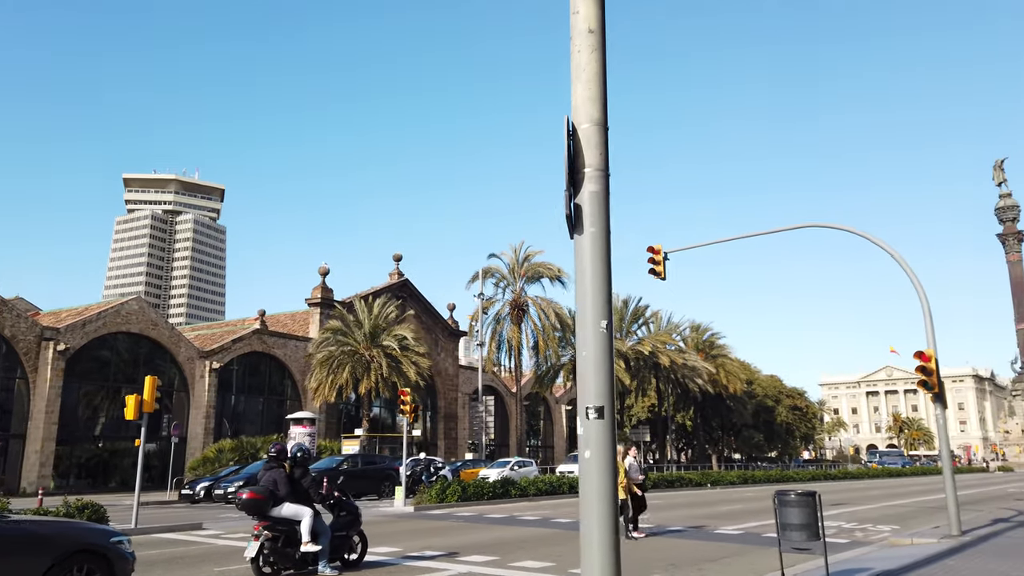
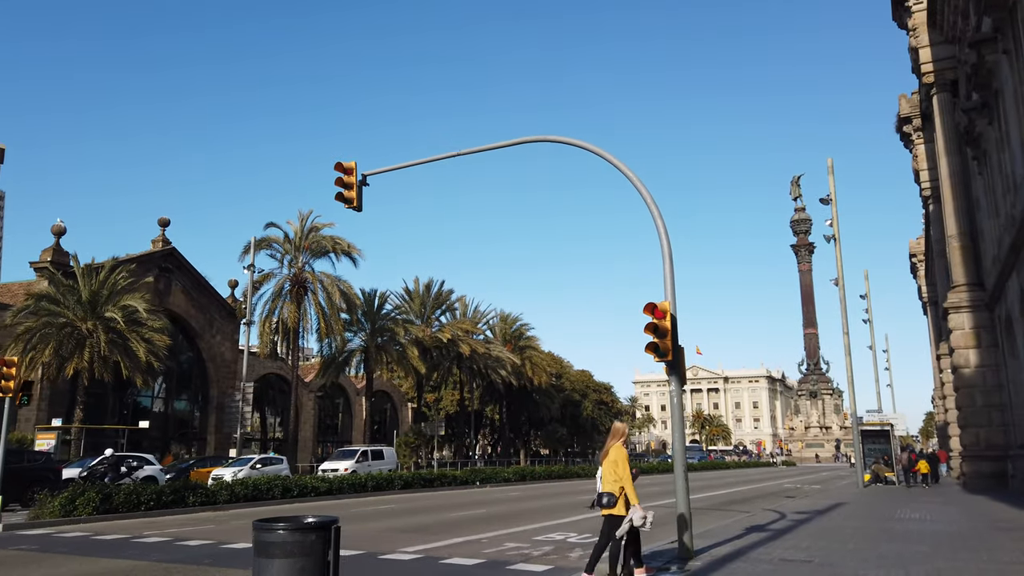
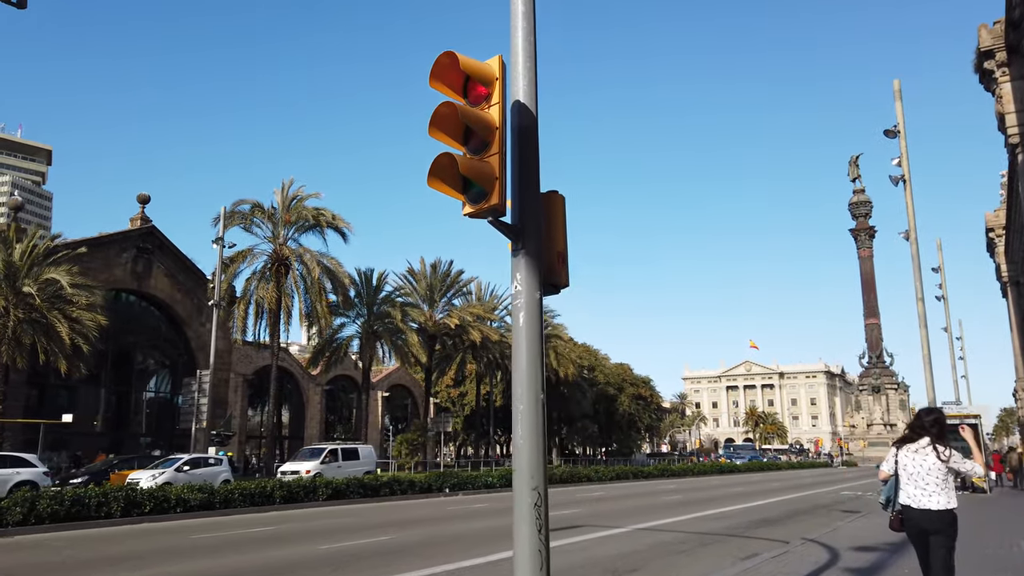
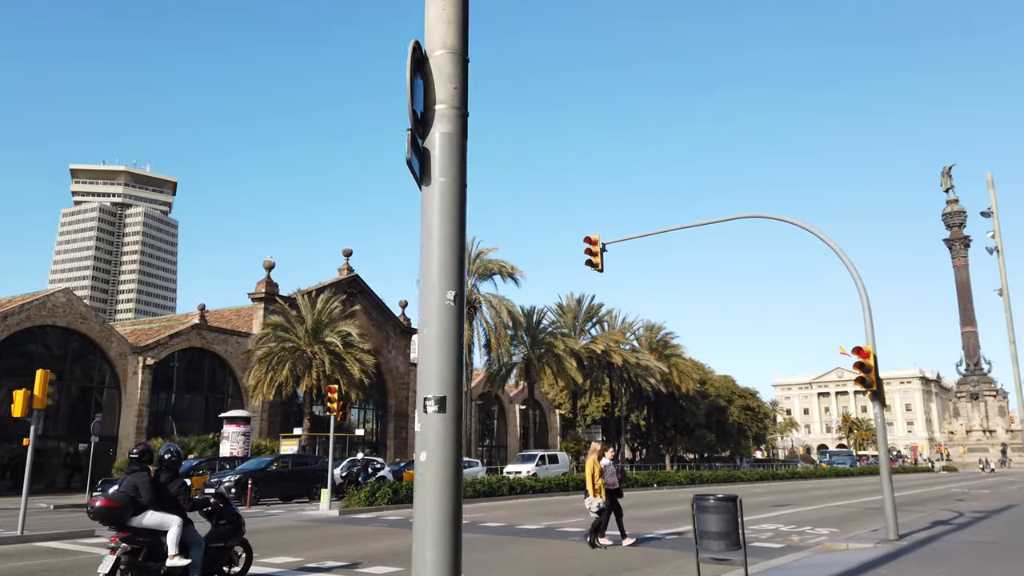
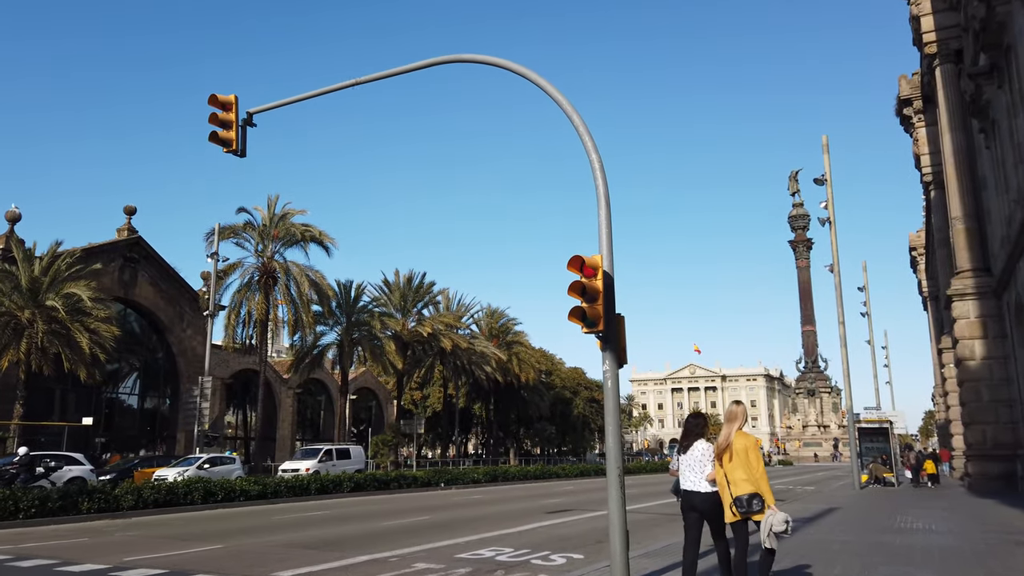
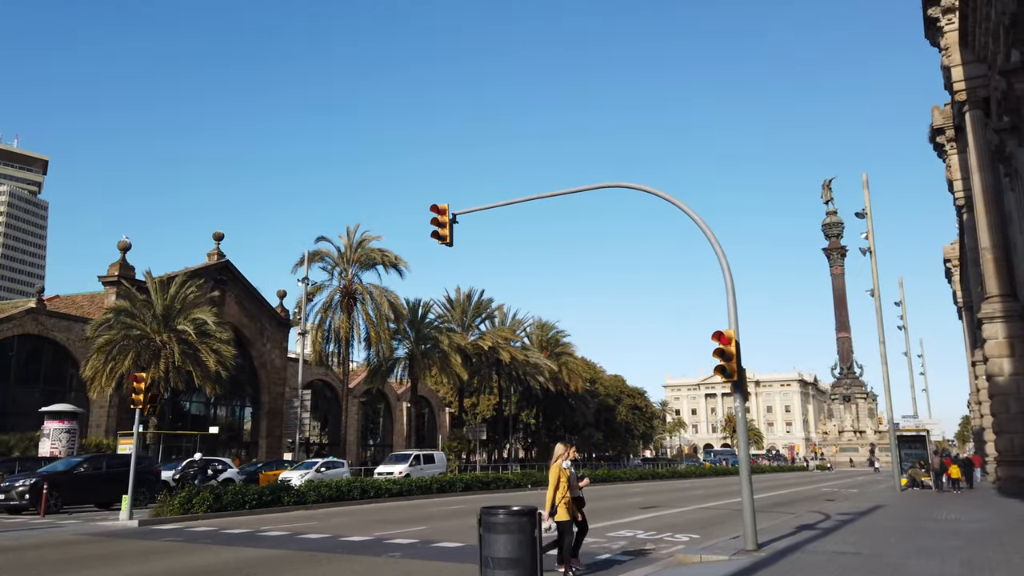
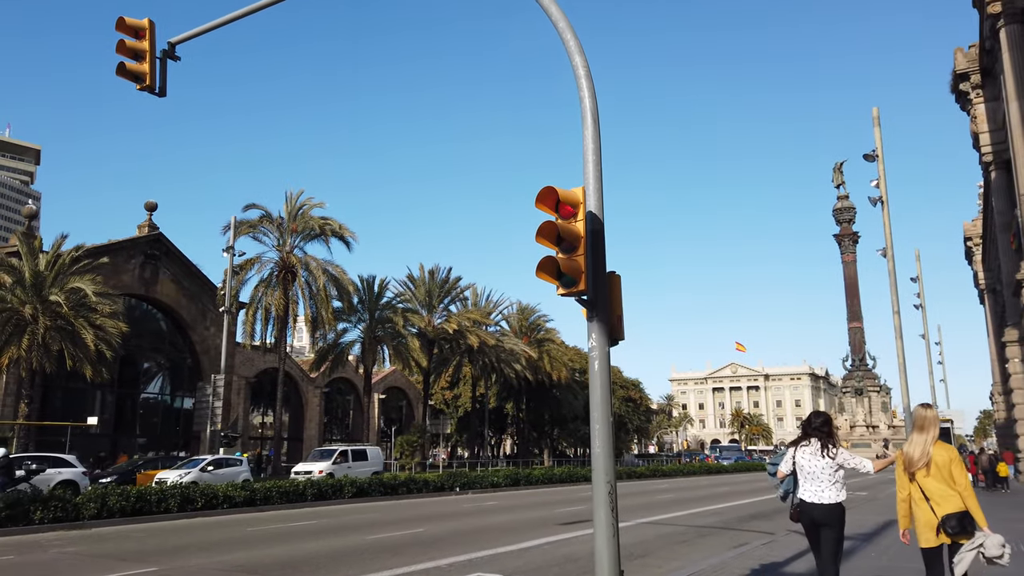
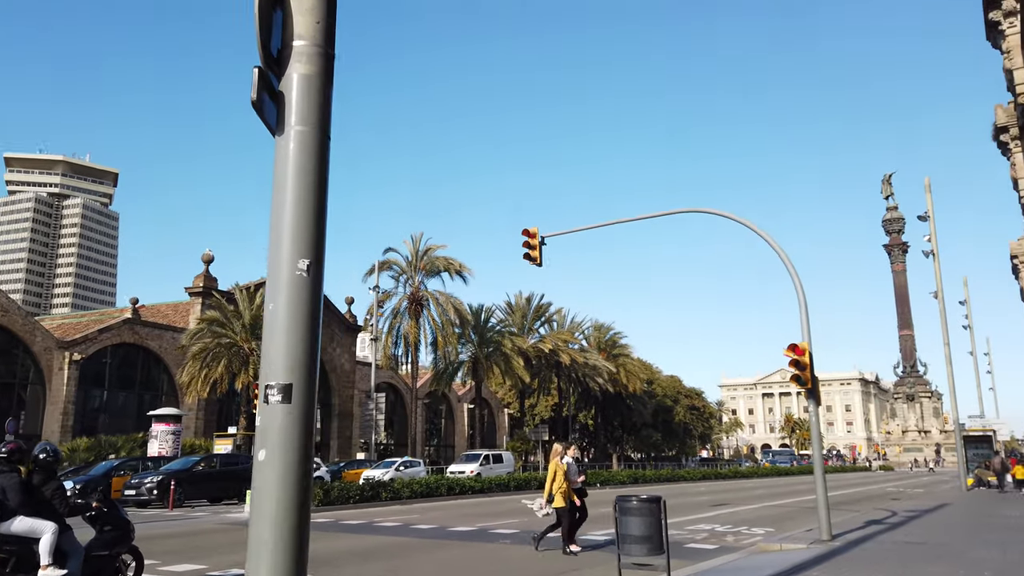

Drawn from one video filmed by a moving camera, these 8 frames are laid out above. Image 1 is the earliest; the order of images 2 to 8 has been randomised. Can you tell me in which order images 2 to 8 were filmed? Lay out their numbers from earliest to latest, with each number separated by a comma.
4, 8, 6, 2, 5, 7, 3
